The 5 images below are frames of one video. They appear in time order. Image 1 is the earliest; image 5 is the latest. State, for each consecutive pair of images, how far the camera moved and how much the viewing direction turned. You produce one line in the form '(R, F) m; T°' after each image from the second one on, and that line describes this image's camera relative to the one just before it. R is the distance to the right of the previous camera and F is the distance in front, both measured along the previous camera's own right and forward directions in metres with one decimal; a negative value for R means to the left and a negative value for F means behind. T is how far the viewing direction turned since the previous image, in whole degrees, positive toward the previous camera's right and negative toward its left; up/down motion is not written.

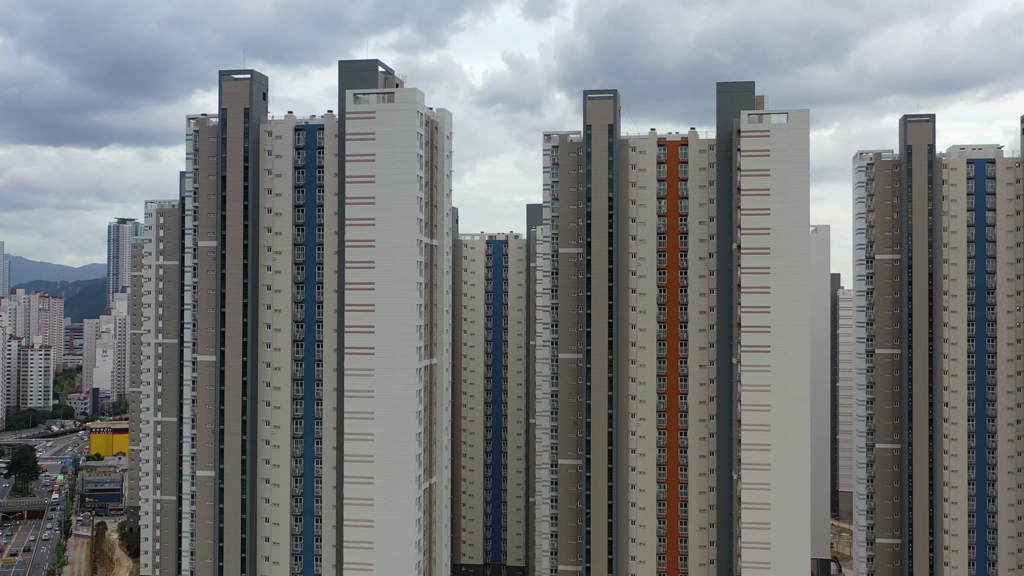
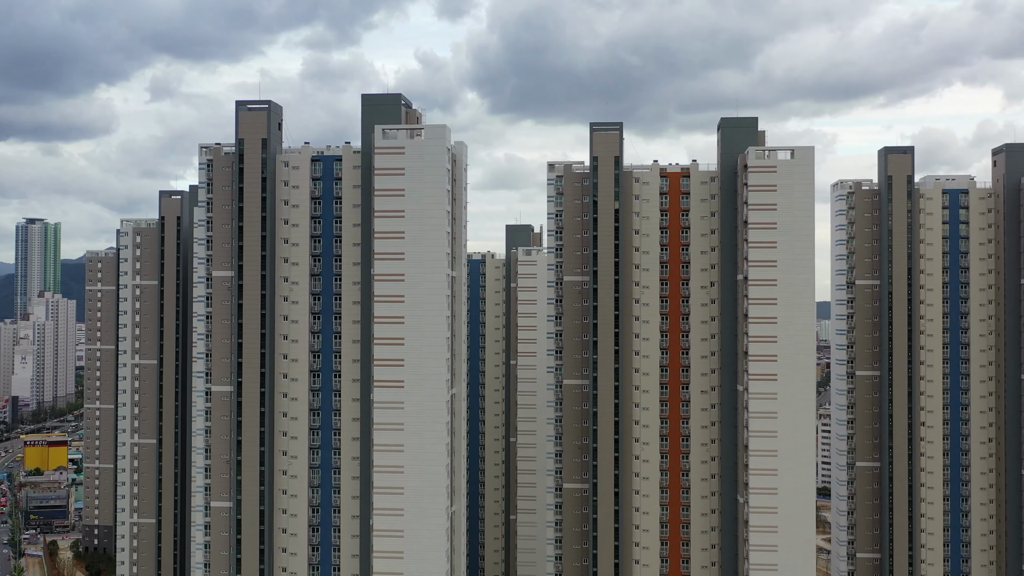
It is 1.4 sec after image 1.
(-4.5, -0.8) m; +3°
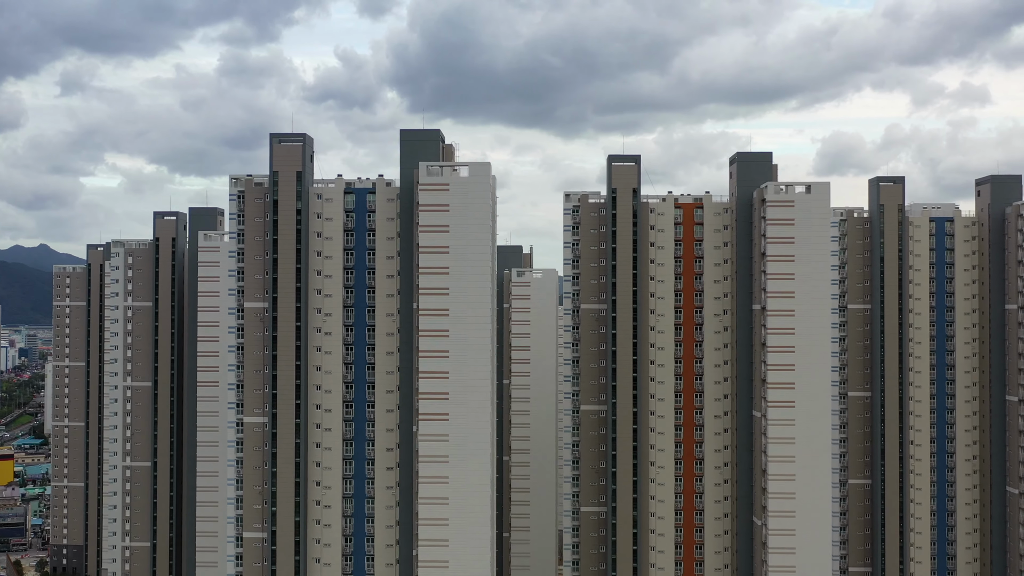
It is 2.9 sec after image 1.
(-5.2, -1.1) m; +3°
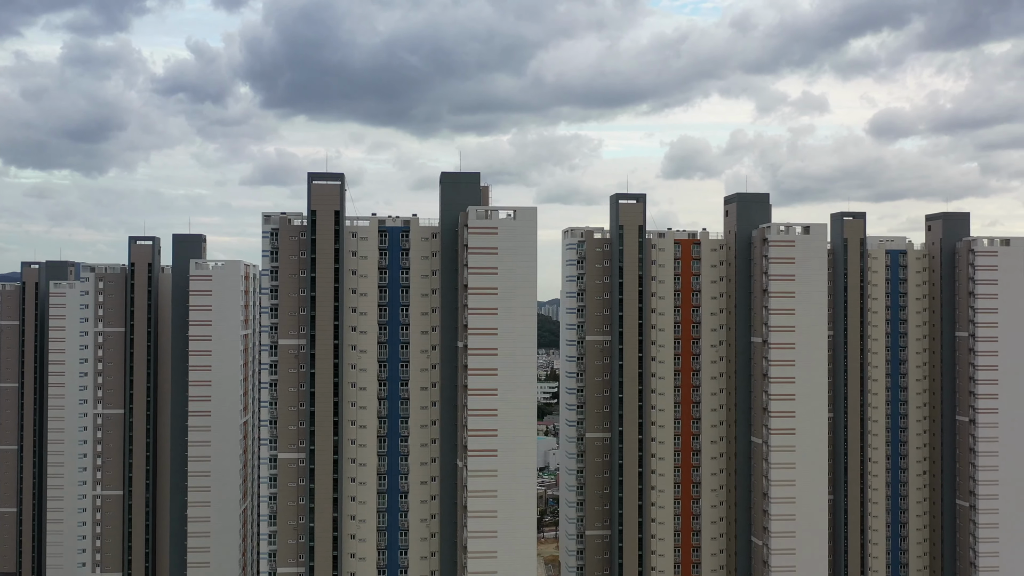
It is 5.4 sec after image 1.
(-8.1, -2.1) m; +6°
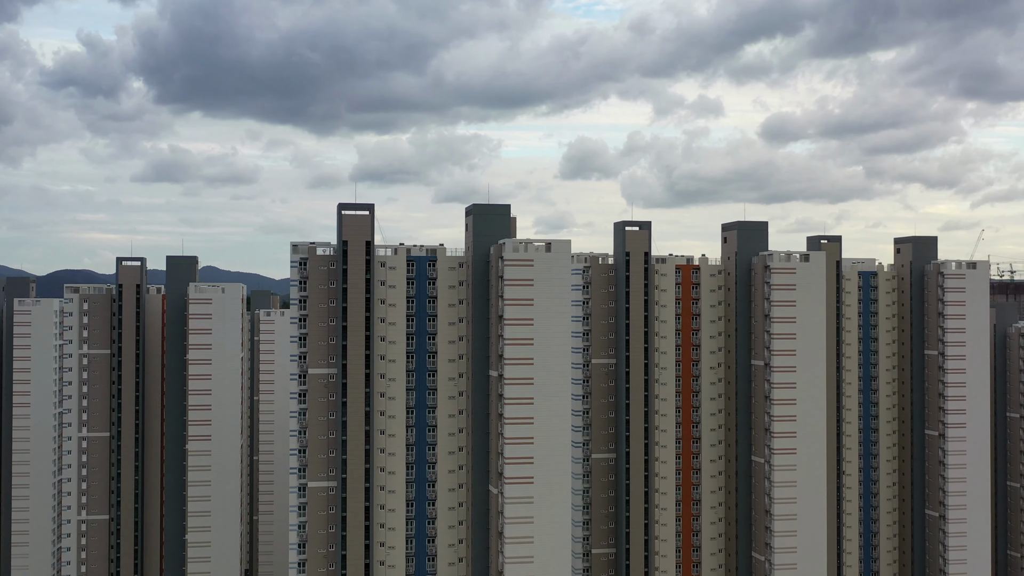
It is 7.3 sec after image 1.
(-6.0, -1.6) m; +4°
